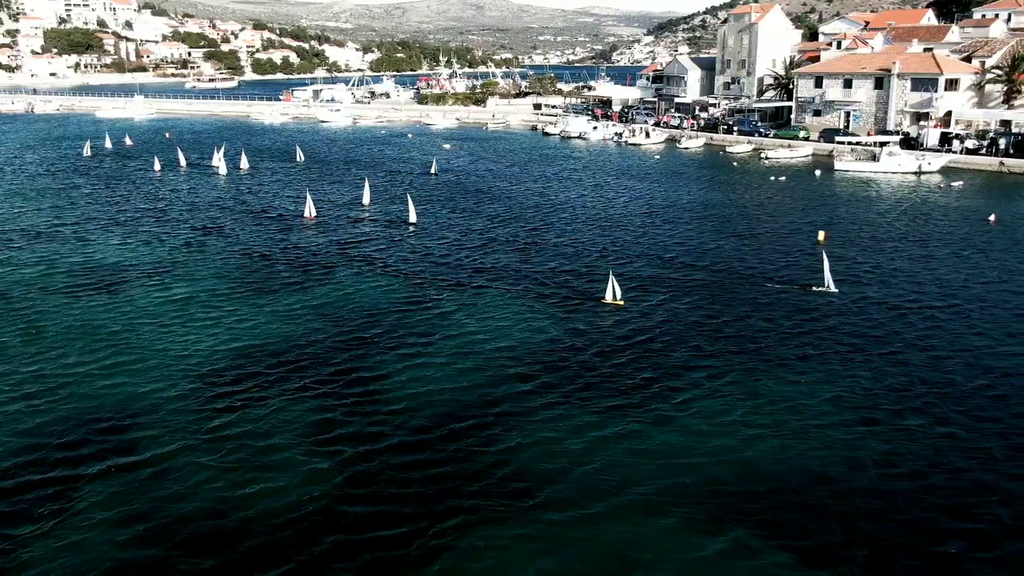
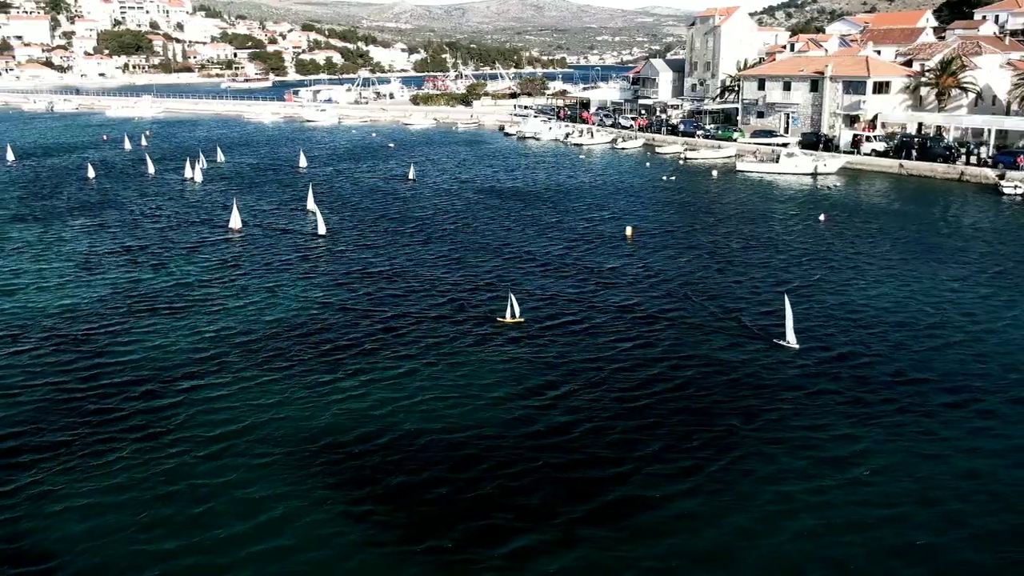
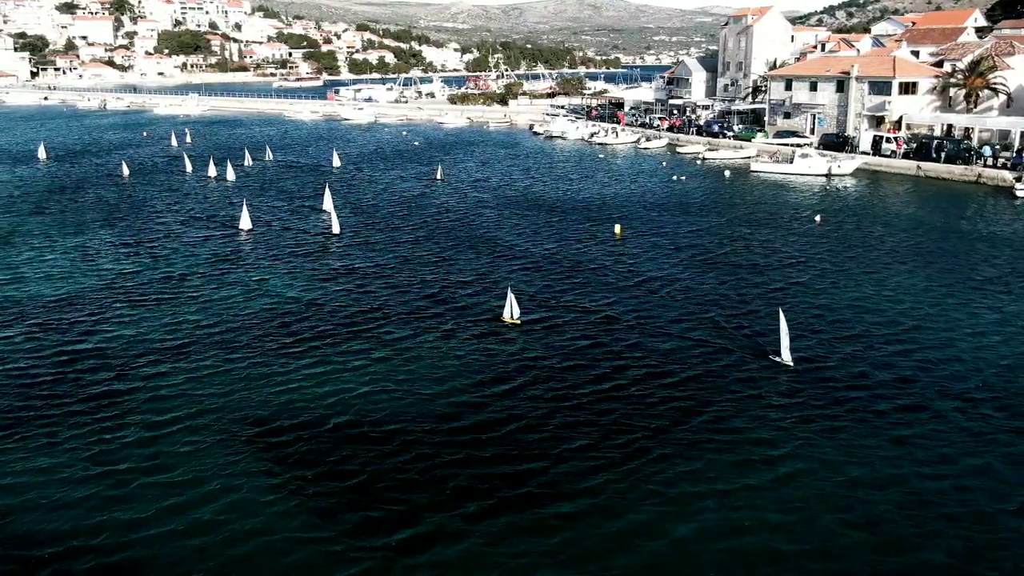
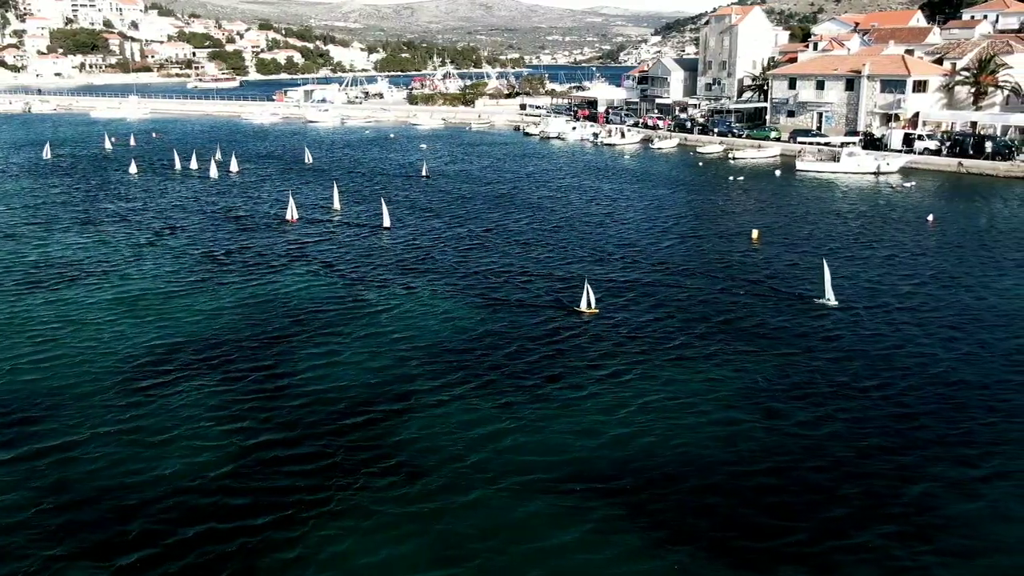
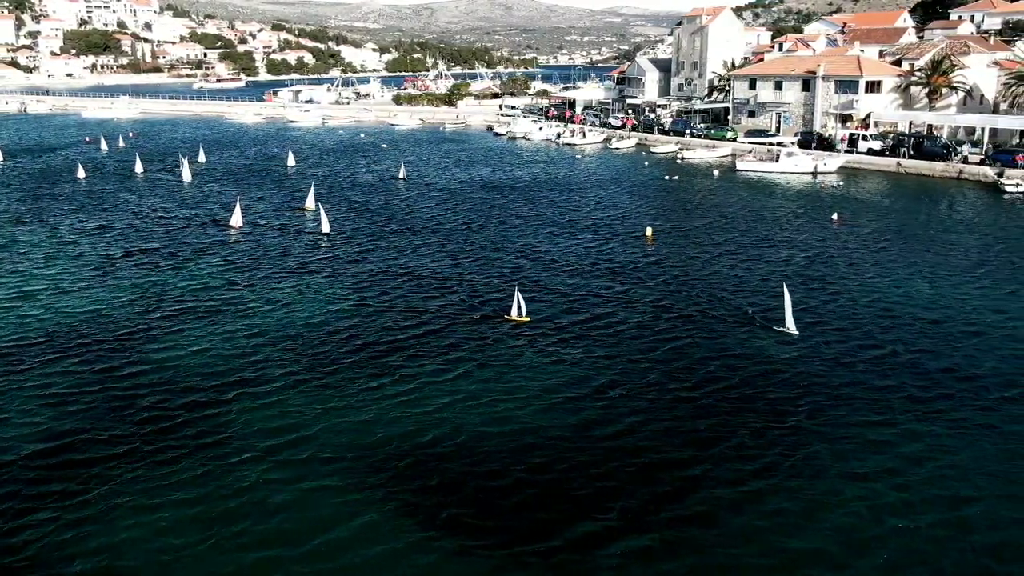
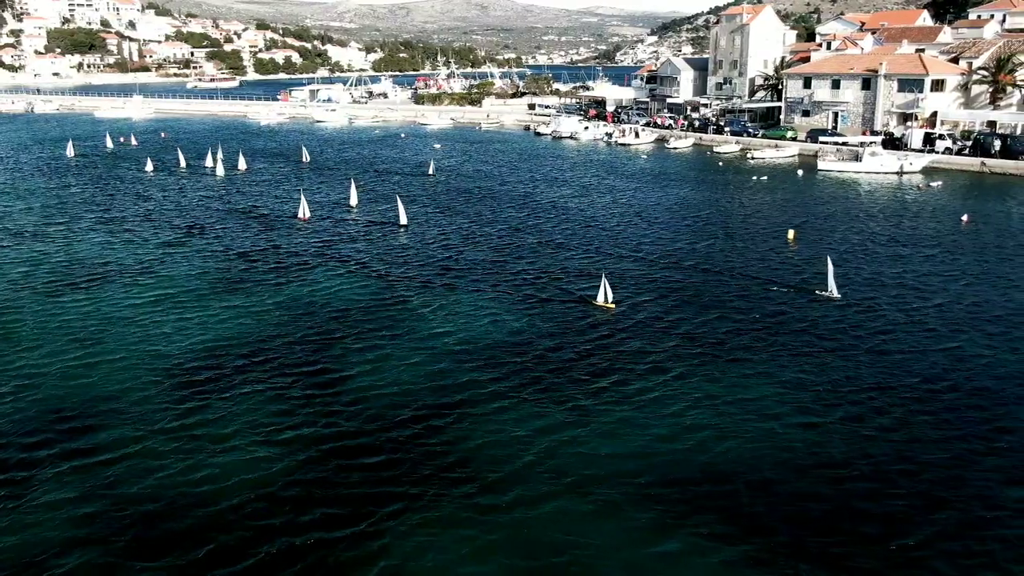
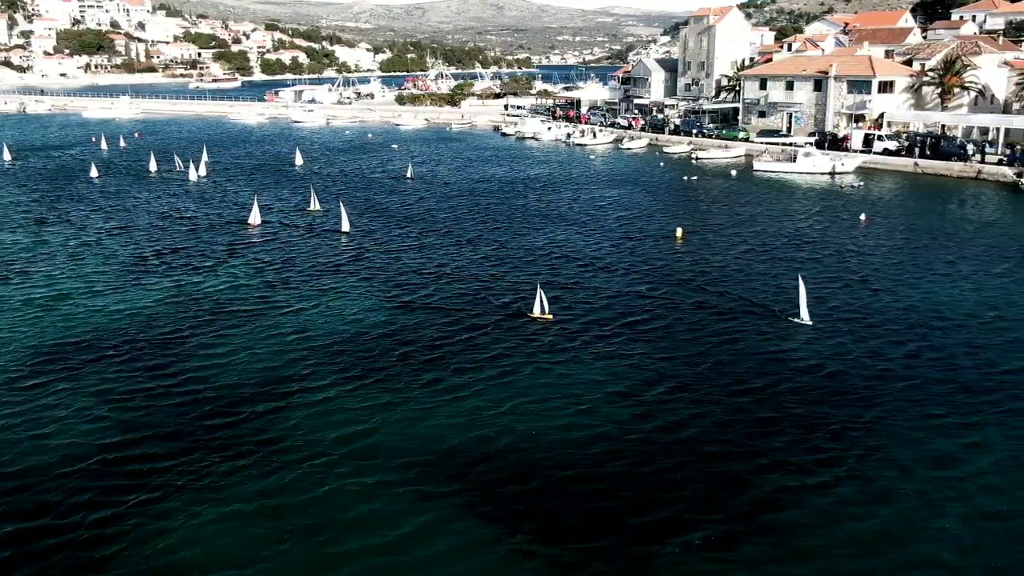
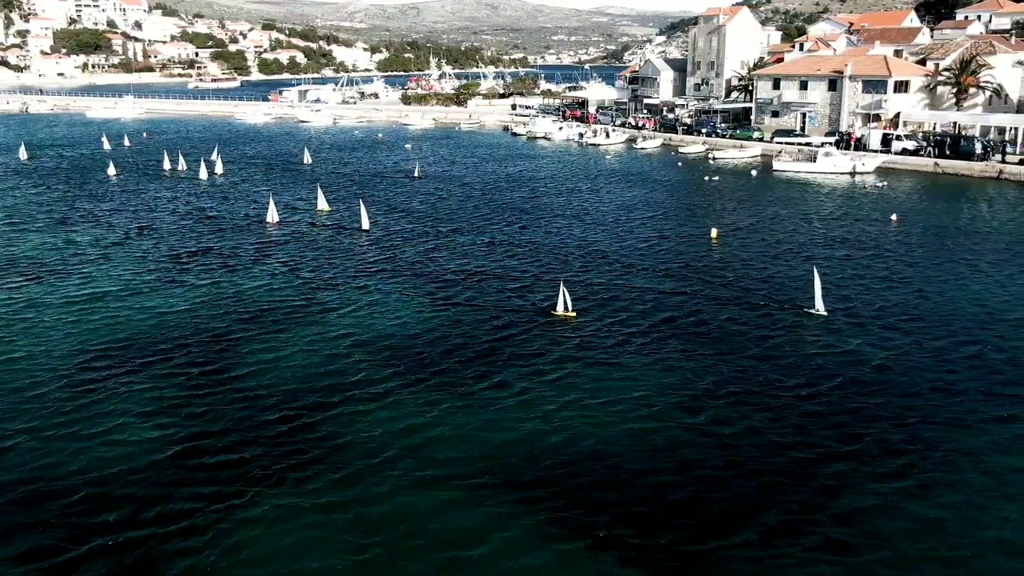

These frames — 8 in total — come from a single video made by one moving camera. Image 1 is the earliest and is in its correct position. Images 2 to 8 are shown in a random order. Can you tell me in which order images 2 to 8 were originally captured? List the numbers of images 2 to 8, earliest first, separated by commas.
6, 4, 8, 7, 5, 2, 3
